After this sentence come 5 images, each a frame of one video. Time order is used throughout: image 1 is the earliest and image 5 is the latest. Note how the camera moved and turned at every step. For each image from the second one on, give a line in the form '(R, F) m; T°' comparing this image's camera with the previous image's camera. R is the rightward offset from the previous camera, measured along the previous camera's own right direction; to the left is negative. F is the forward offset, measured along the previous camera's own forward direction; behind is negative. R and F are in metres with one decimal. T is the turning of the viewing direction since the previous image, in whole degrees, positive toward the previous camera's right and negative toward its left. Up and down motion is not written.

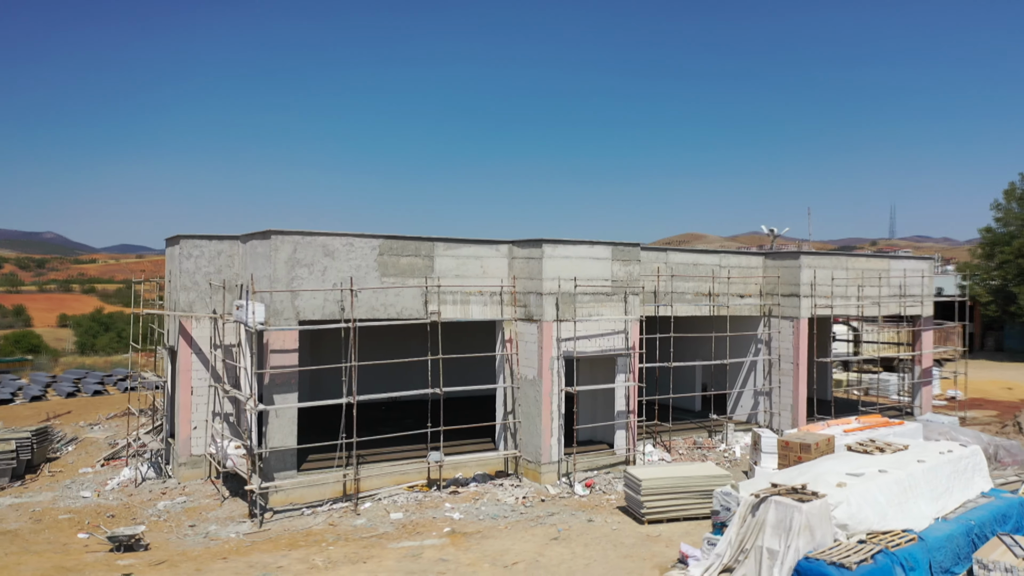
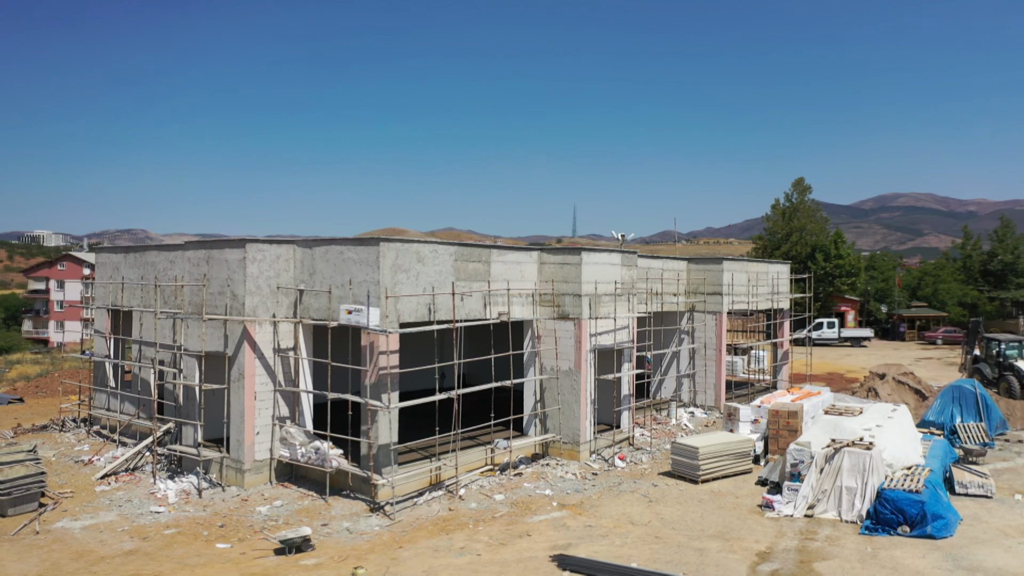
(-6.1, -0.6) m; +19°
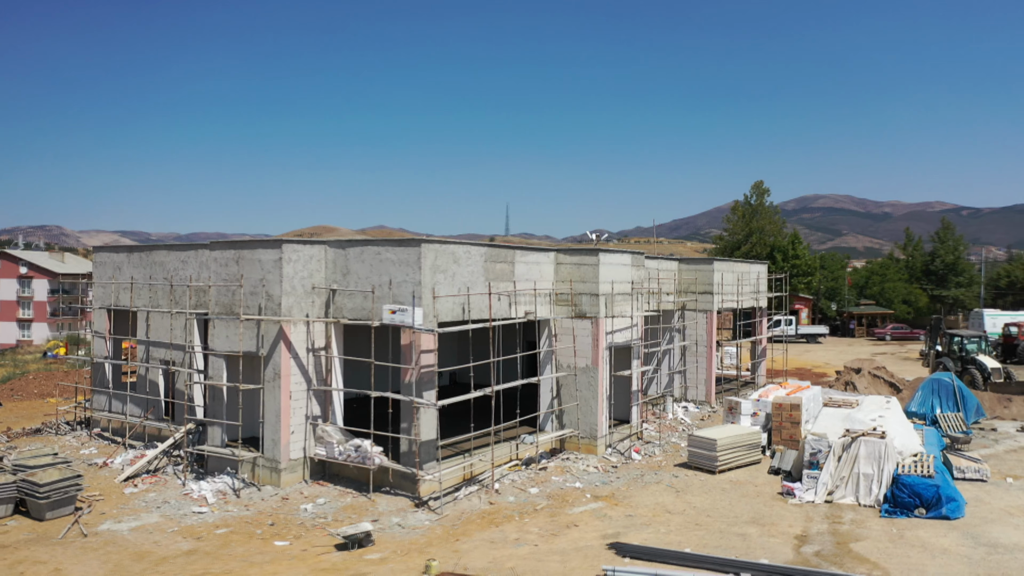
(-1.7, -0.4) m; +4°
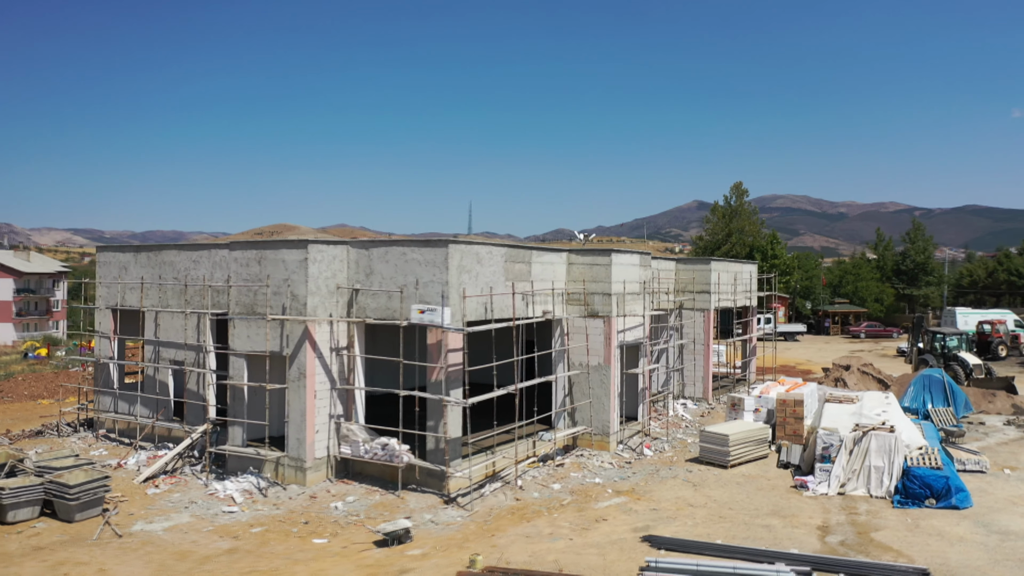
(-1.0, -0.2) m; +2°
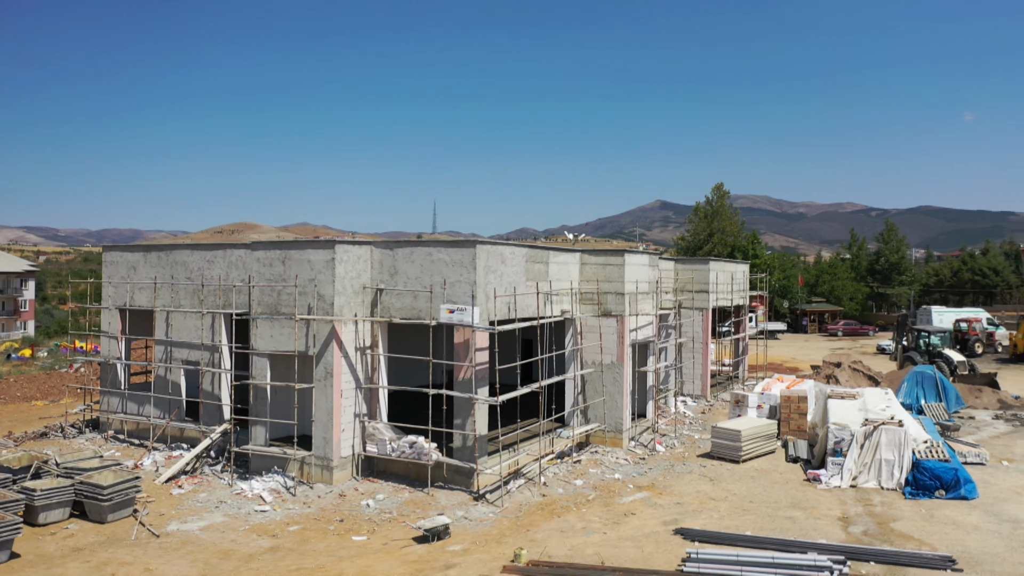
(-1.0, -0.2) m; +2°
